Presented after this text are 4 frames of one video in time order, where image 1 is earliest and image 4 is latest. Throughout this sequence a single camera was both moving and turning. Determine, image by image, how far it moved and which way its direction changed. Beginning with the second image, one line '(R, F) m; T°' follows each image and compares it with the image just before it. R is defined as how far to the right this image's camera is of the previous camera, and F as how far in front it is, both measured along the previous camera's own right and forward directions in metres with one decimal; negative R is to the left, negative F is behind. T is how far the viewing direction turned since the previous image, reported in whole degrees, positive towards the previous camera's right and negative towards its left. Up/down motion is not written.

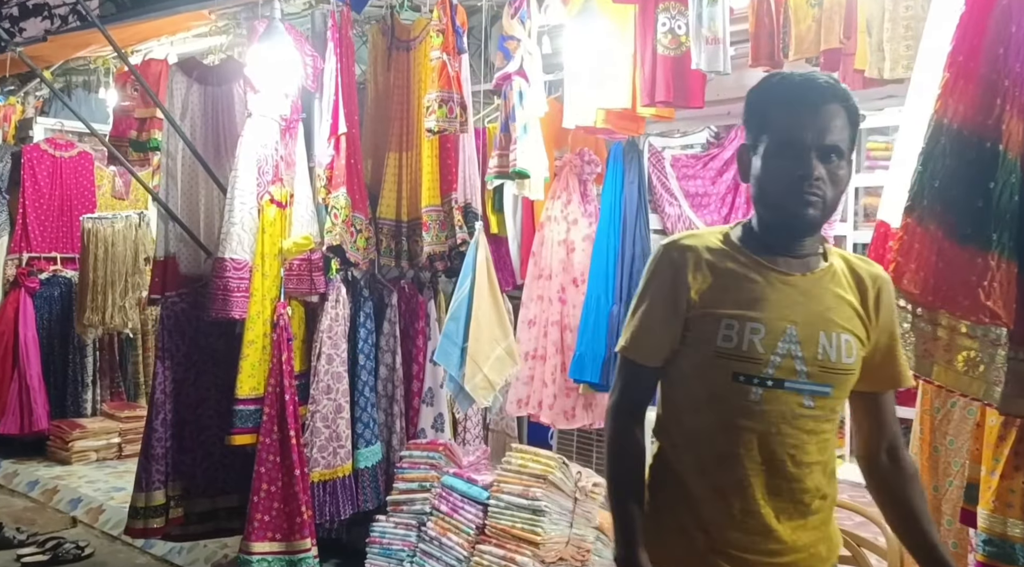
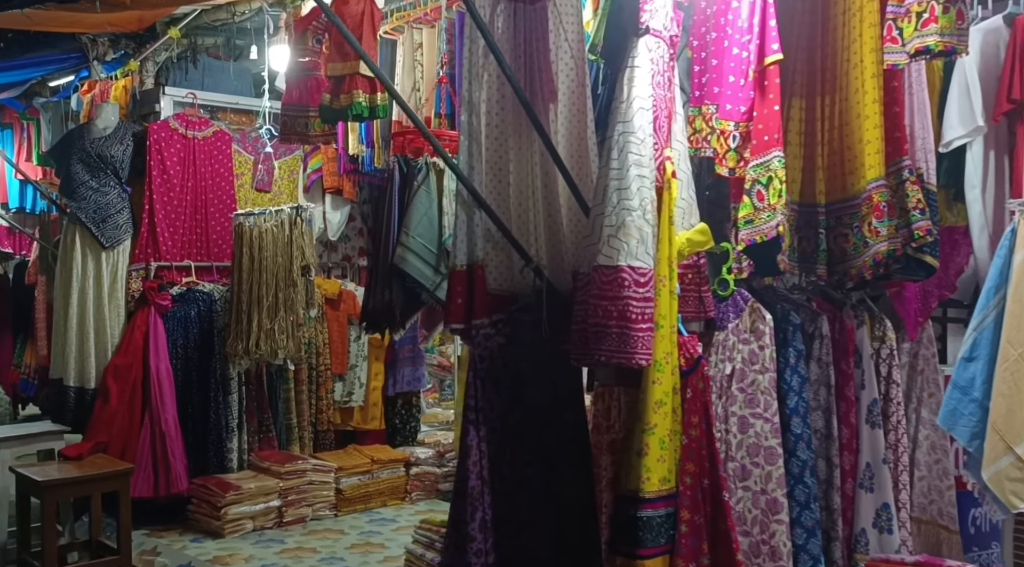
(-1.1, +1.4) m; -1°
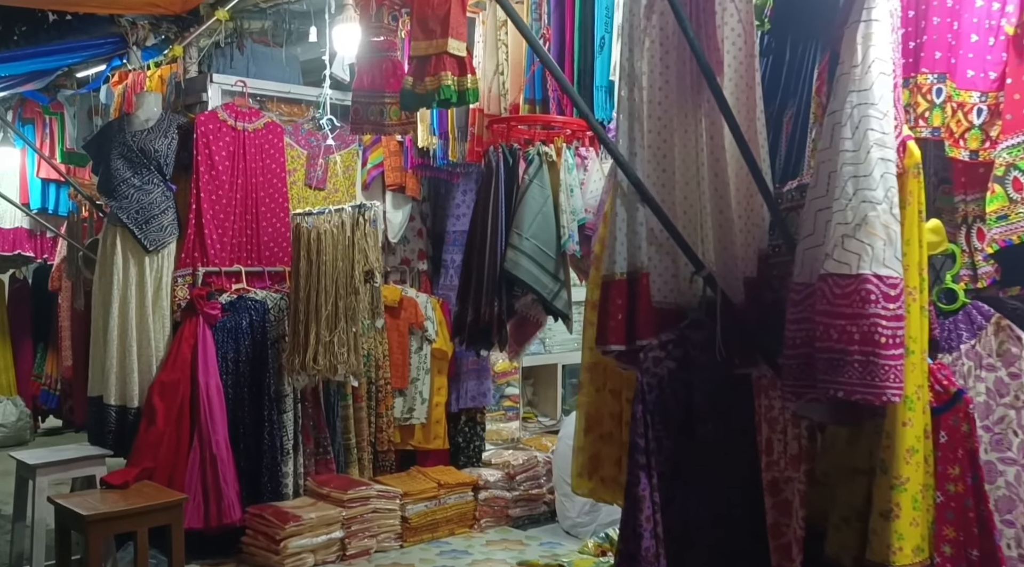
(-0.3, +0.5) m; 0°
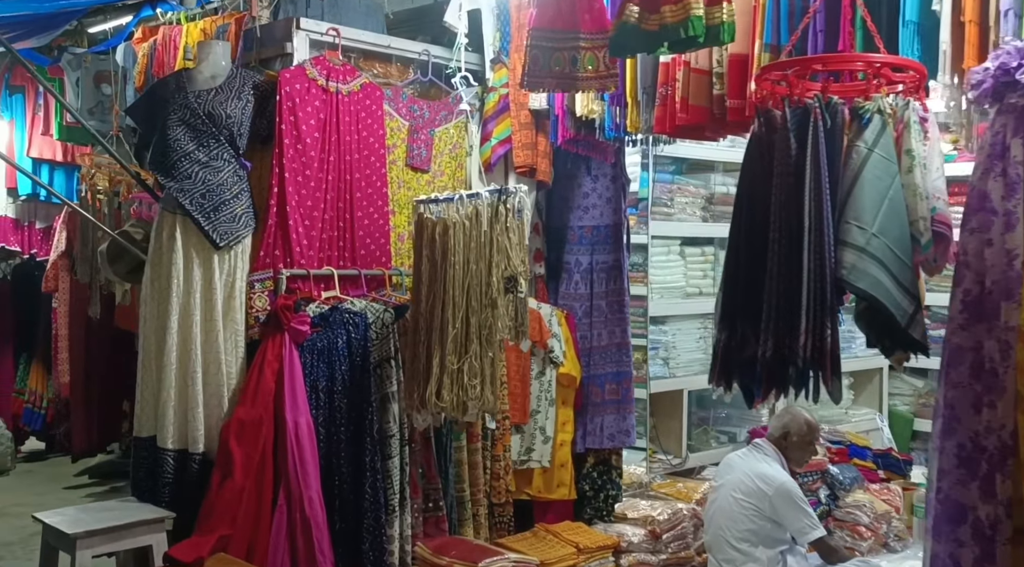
(-0.7, +1.0) m; +2°
